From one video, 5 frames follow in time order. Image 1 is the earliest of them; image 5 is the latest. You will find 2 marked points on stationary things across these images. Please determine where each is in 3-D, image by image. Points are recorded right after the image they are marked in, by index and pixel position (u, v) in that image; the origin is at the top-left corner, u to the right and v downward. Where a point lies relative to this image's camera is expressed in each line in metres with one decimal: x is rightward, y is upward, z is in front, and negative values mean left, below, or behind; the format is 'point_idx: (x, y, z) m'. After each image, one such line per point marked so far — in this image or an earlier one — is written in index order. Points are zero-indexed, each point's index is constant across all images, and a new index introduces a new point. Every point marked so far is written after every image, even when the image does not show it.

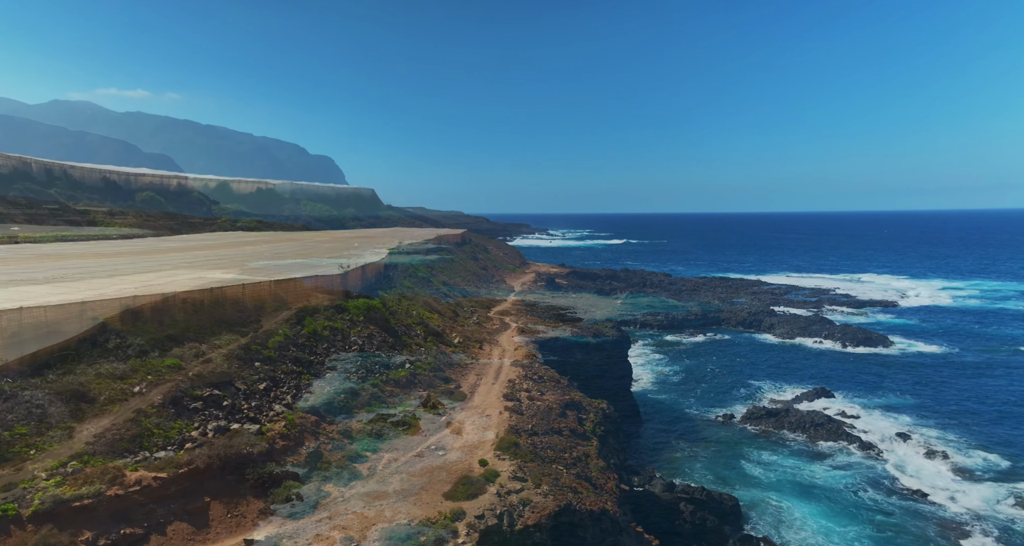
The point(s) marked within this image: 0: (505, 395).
0: (-0.2, -3.1, +15.4) m
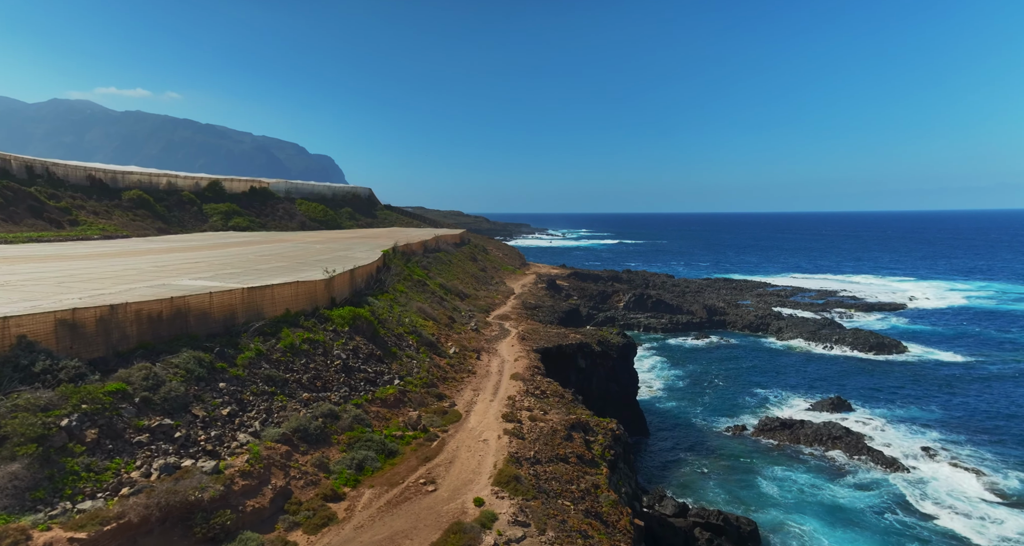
0: (-0.2, -3.2, +13.9) m
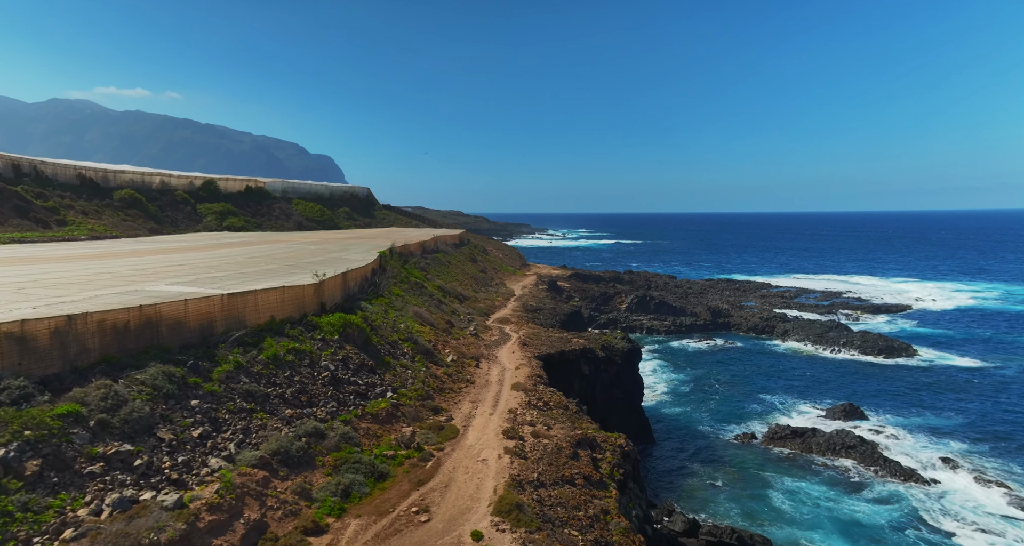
0: (-0.1, -3.3, +12.9) m
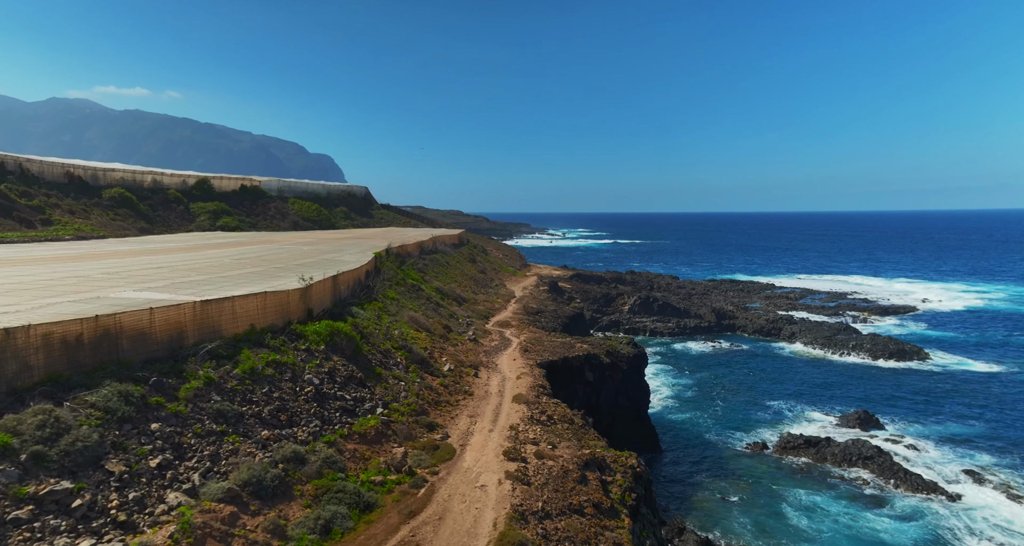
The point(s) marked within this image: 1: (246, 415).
0: (-0.1, -3.4, +11.8) m
1: (-4.4, -2.3, +10.2) m
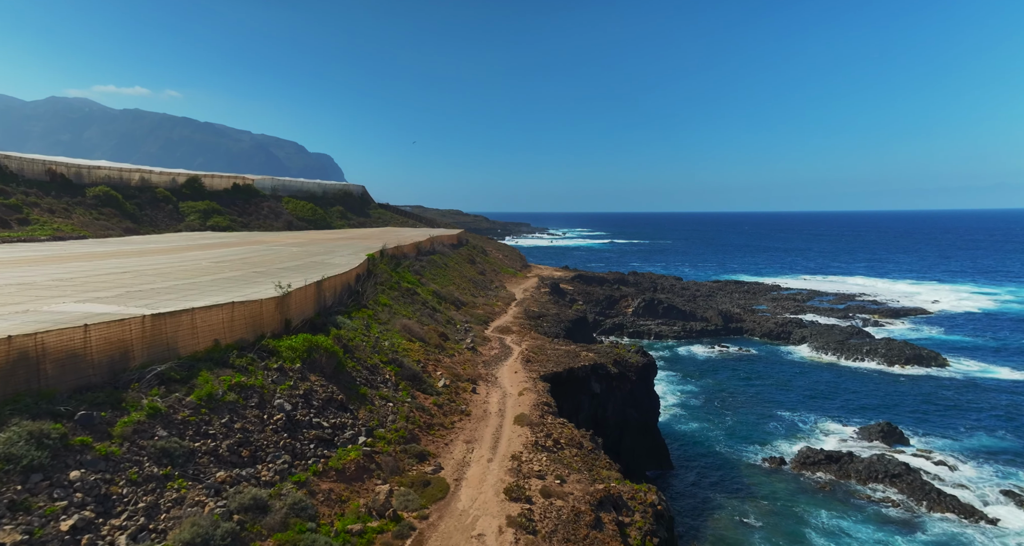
0: (-0.1, -3.6, +10.1) m
1: (-4.3, -2.5, +8.6) m
